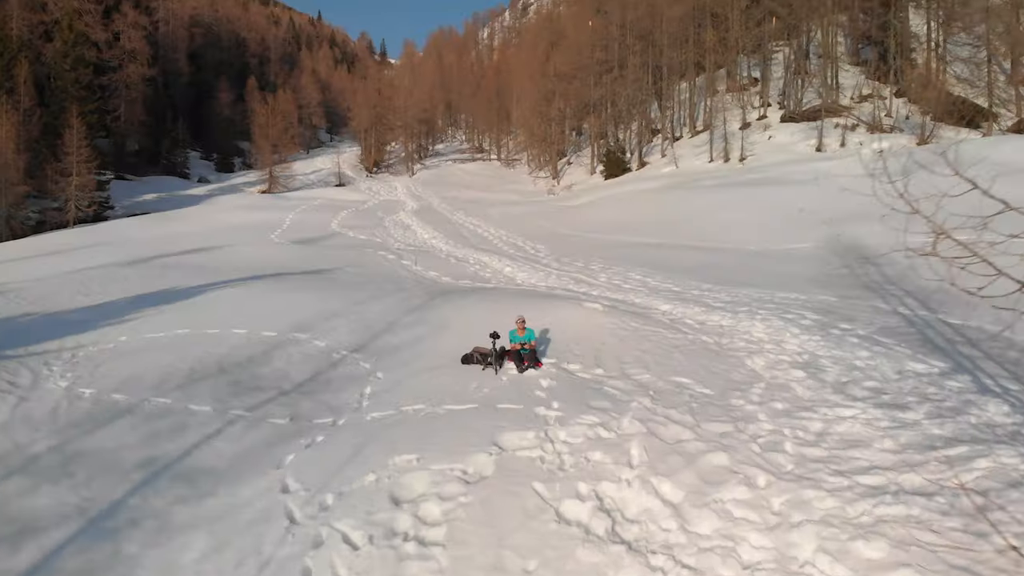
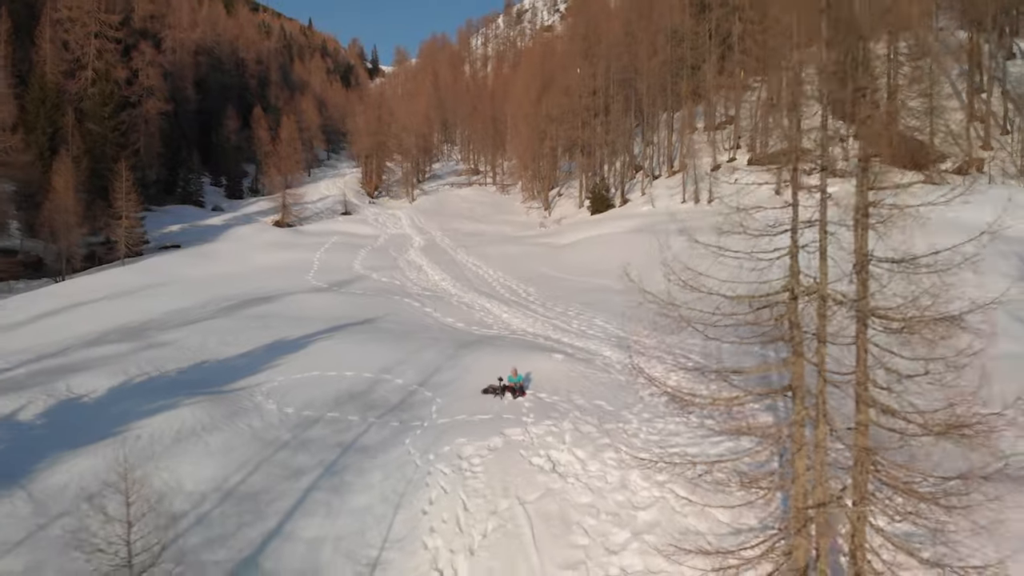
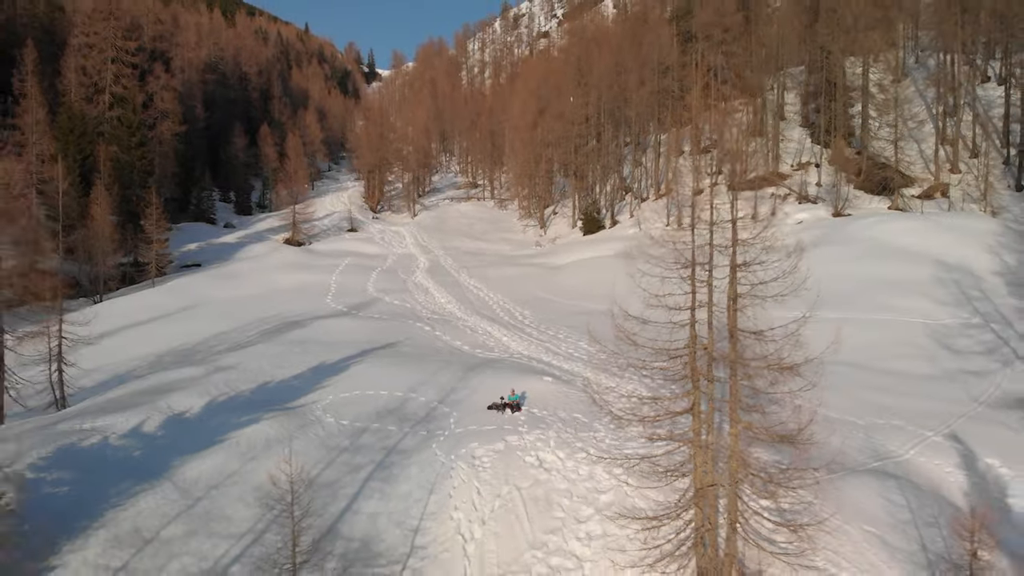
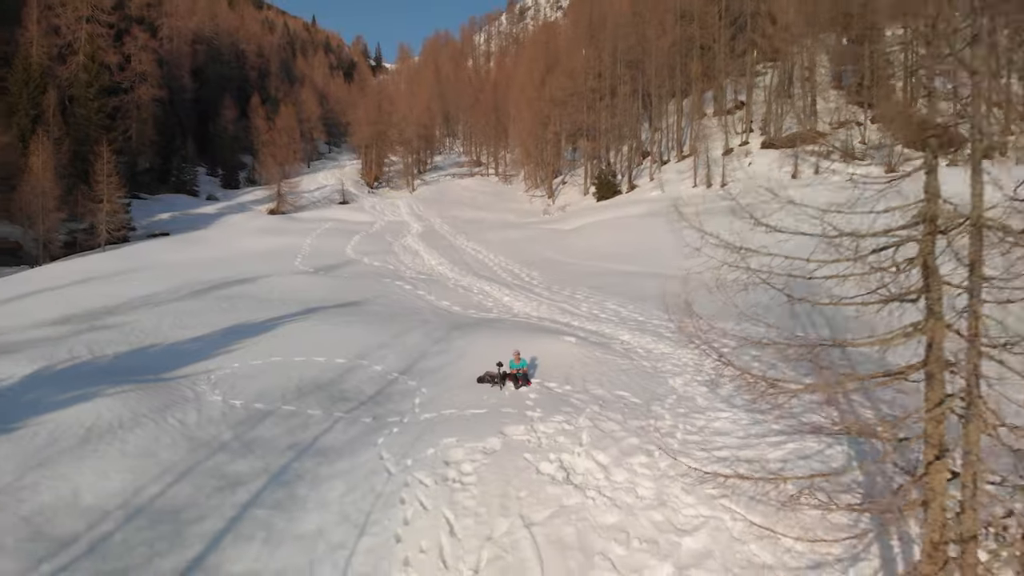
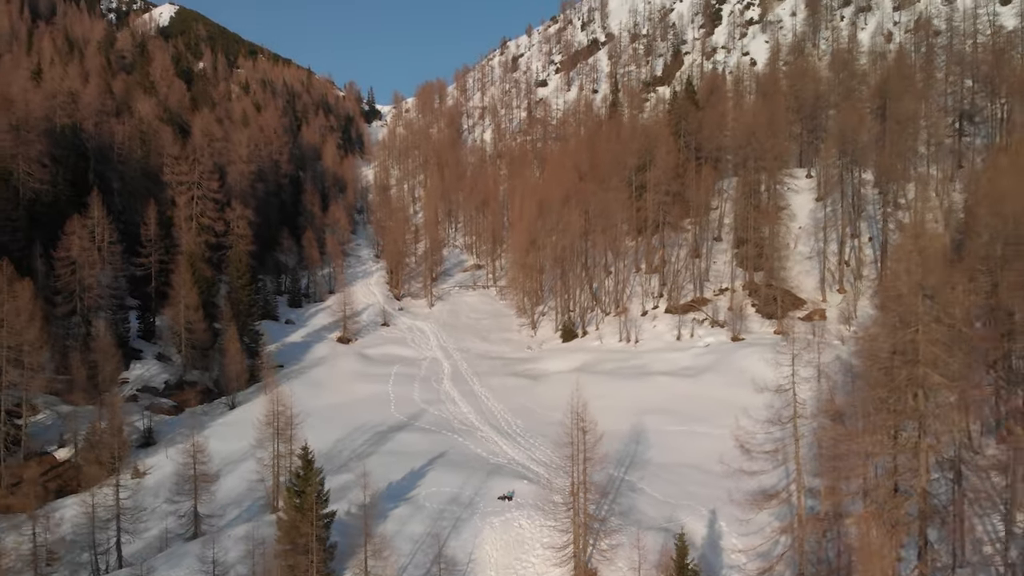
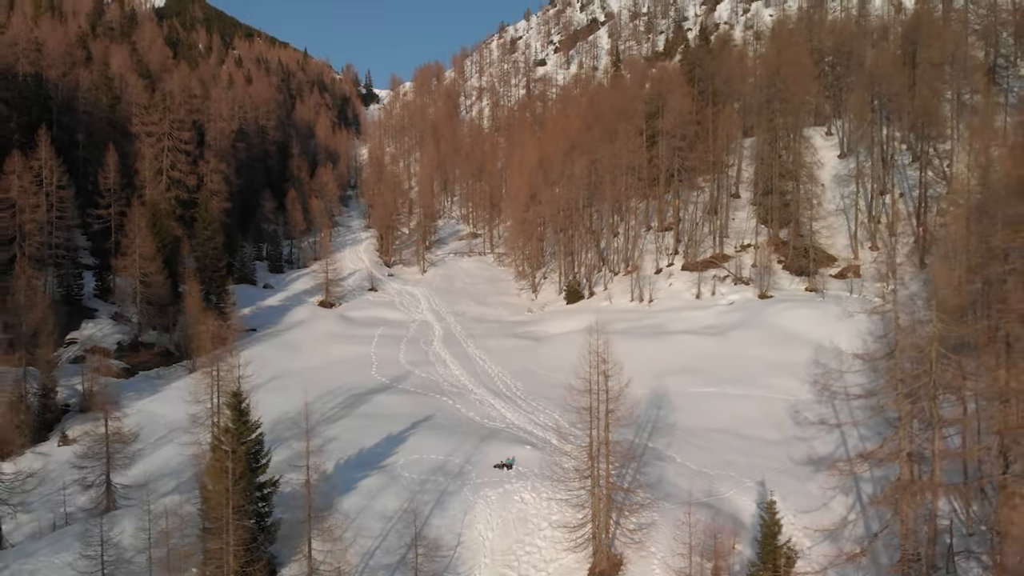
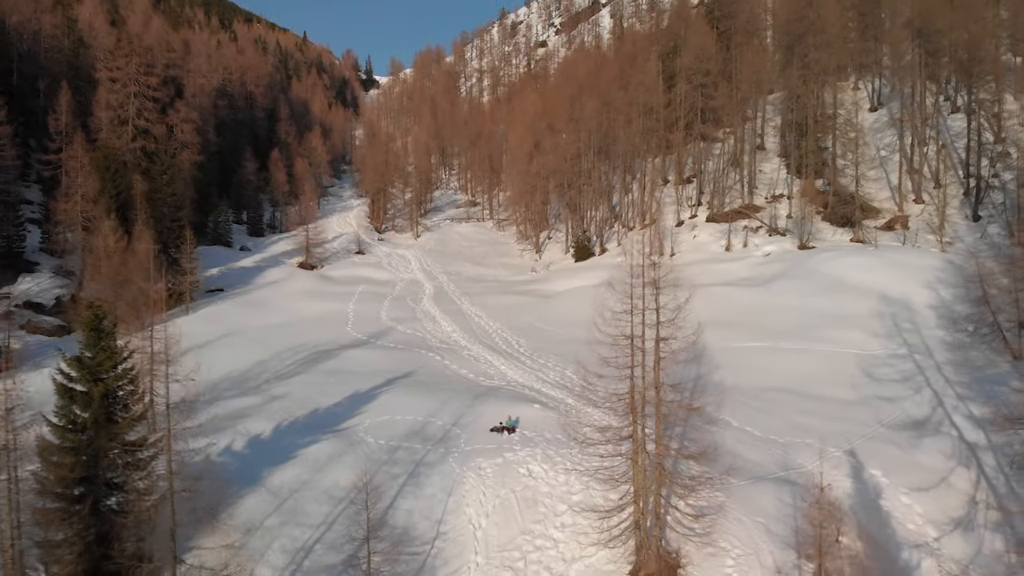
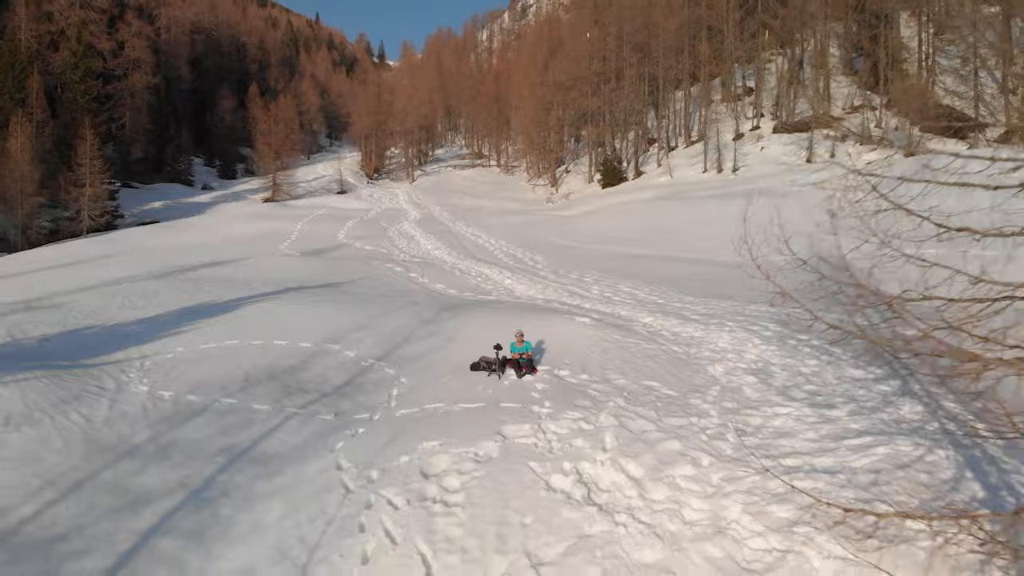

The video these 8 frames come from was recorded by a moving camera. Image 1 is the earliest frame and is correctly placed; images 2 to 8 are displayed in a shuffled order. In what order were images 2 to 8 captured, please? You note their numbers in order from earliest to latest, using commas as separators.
8, 4, 2, 3, 7, 6, 5
